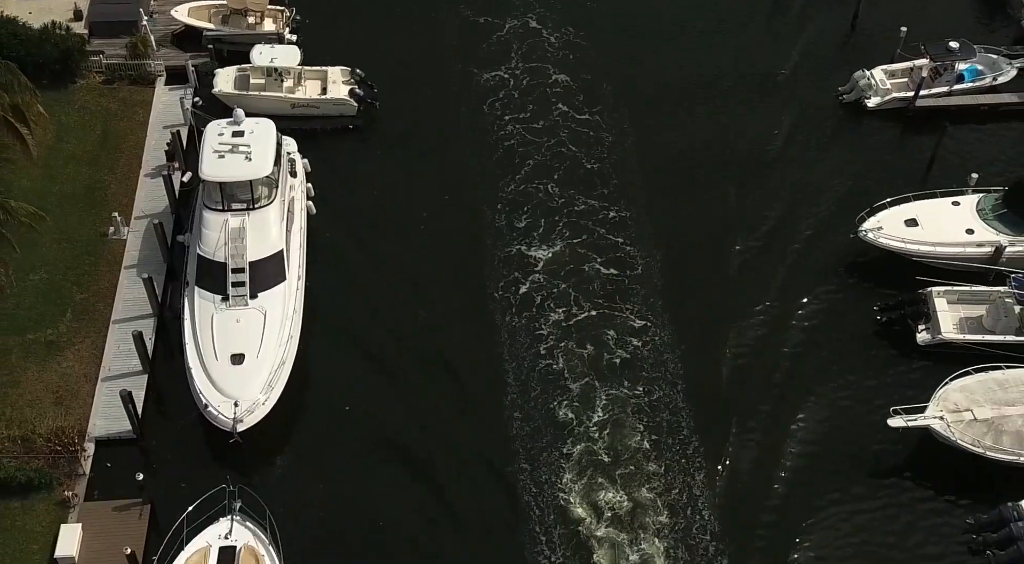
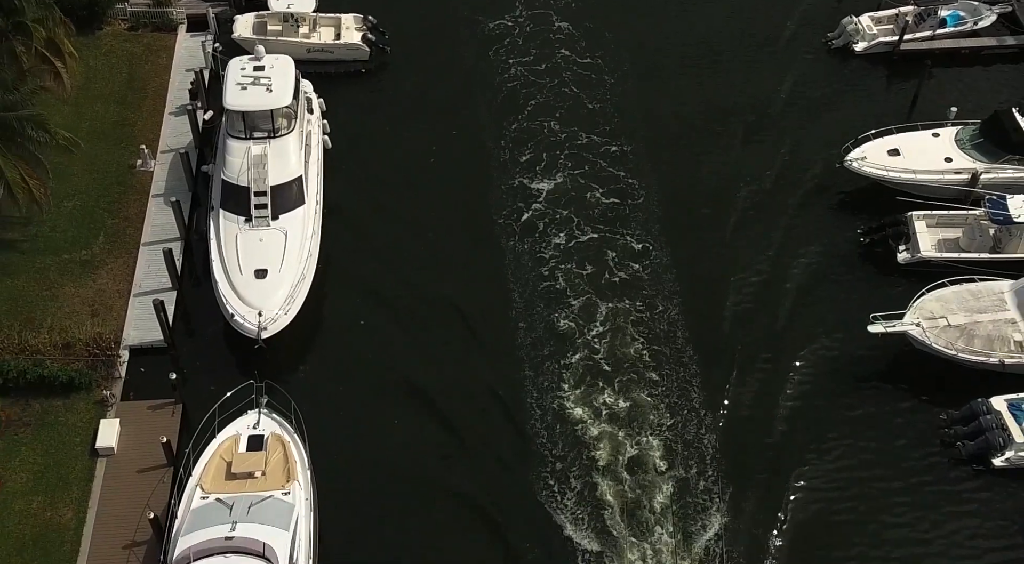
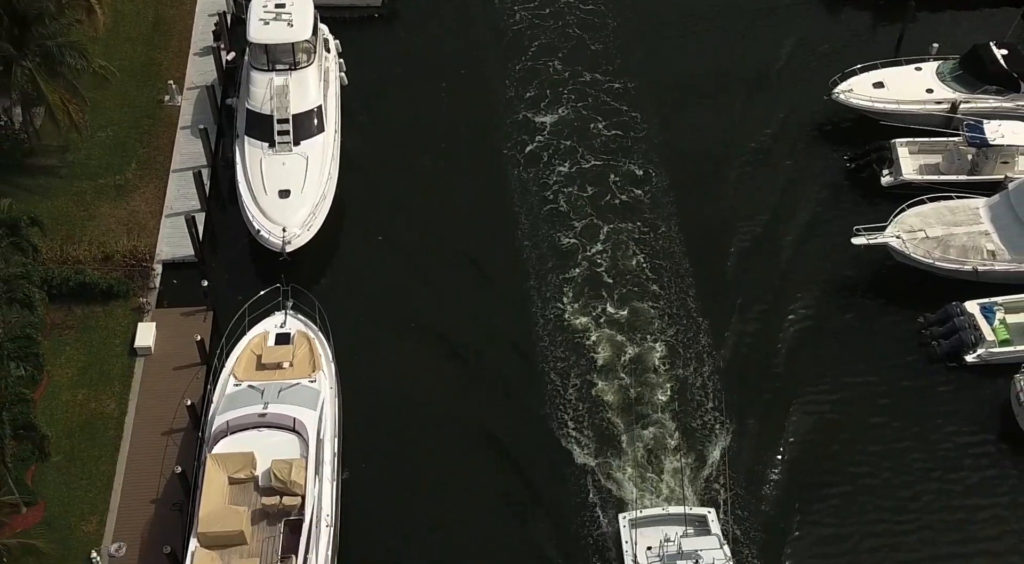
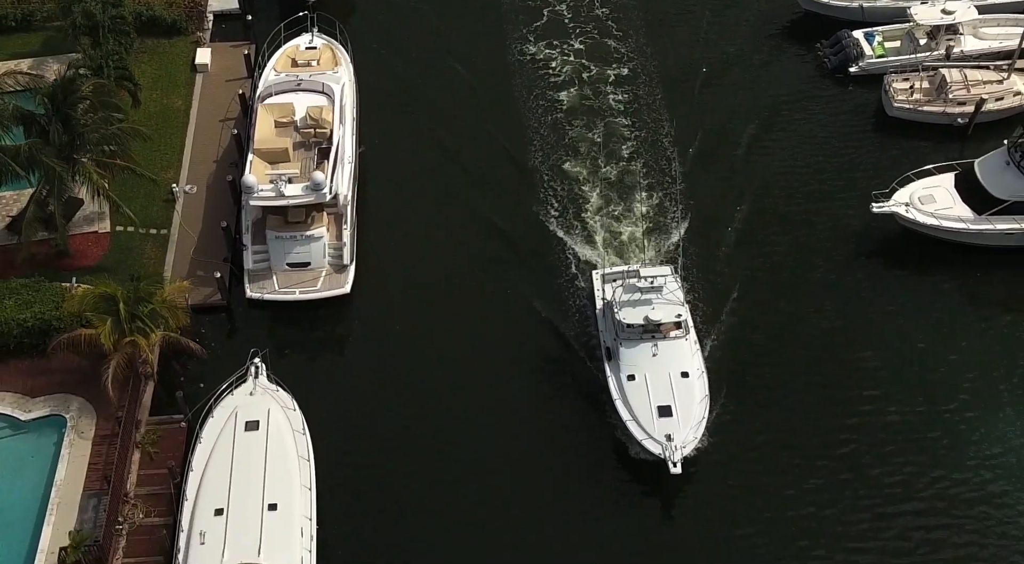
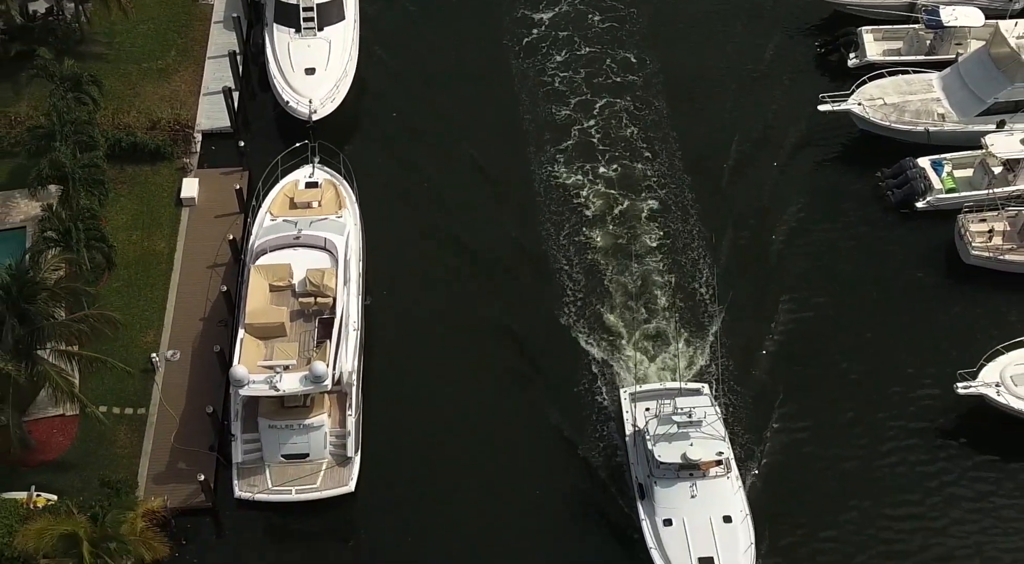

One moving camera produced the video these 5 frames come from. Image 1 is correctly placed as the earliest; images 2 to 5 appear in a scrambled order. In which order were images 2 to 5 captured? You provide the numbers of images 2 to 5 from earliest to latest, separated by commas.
2, 3, 5, 4
